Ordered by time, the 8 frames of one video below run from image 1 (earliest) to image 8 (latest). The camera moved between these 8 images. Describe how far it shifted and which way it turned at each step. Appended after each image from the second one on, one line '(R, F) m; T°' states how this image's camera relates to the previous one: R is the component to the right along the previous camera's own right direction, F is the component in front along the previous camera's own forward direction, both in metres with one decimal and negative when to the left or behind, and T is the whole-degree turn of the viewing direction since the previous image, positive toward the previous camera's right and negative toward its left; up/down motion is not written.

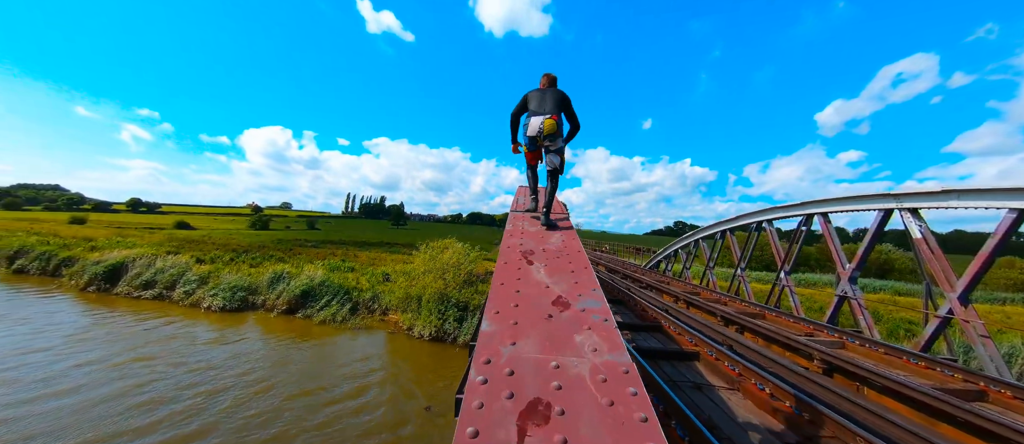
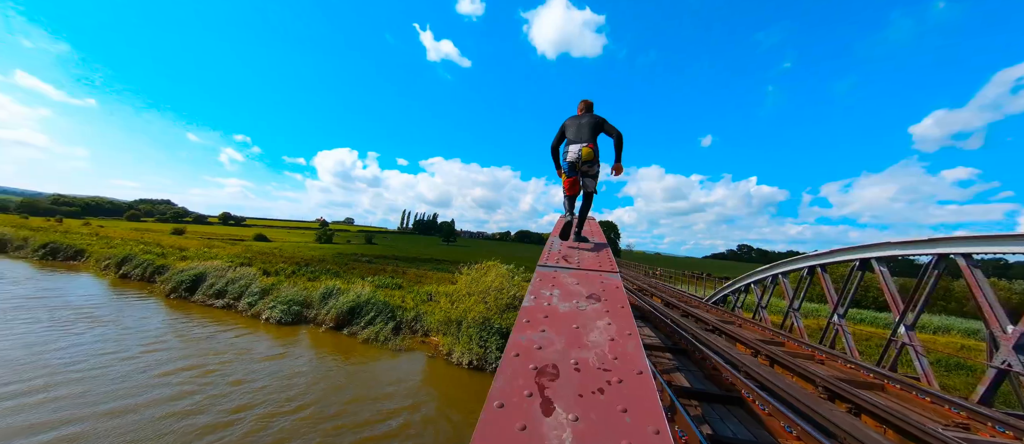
(+0.1, +0.6) m; -8°
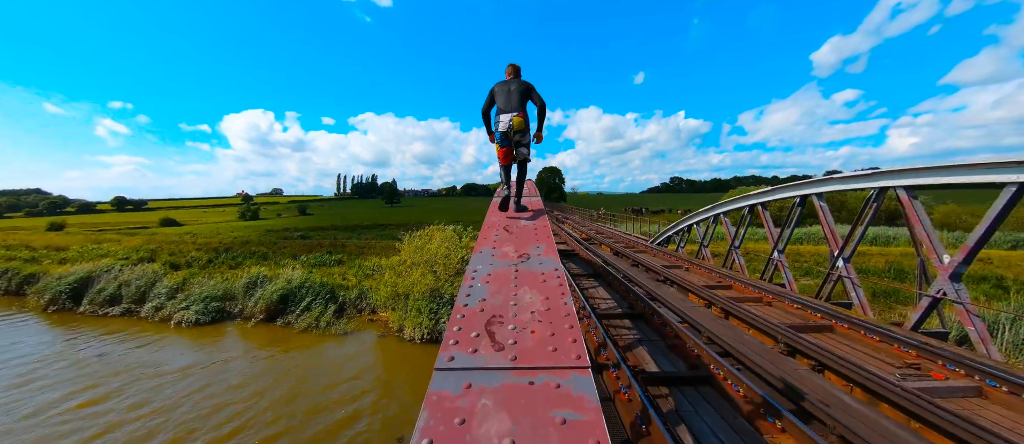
(+0.3, +0.9) m; +8°
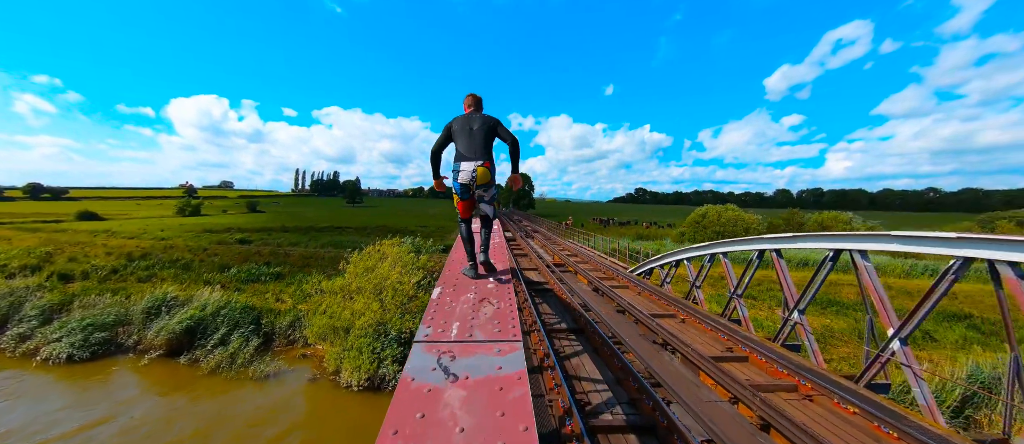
(+0.1, +1.7) m; +5°
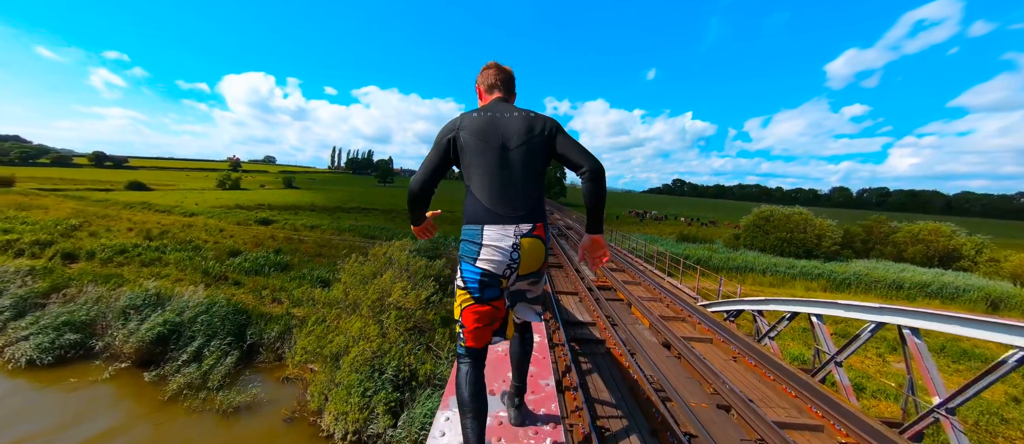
(-0.3, +2.8) m; -5°
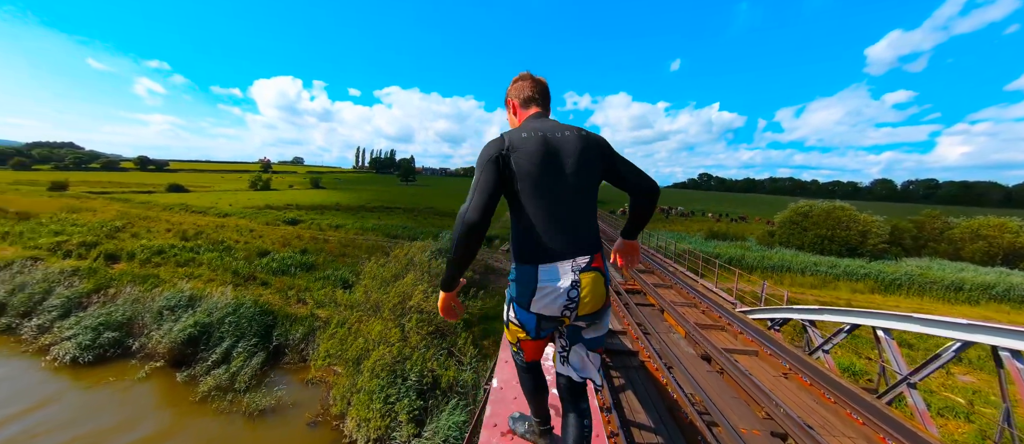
(-0.1, +0.4) m; -3°
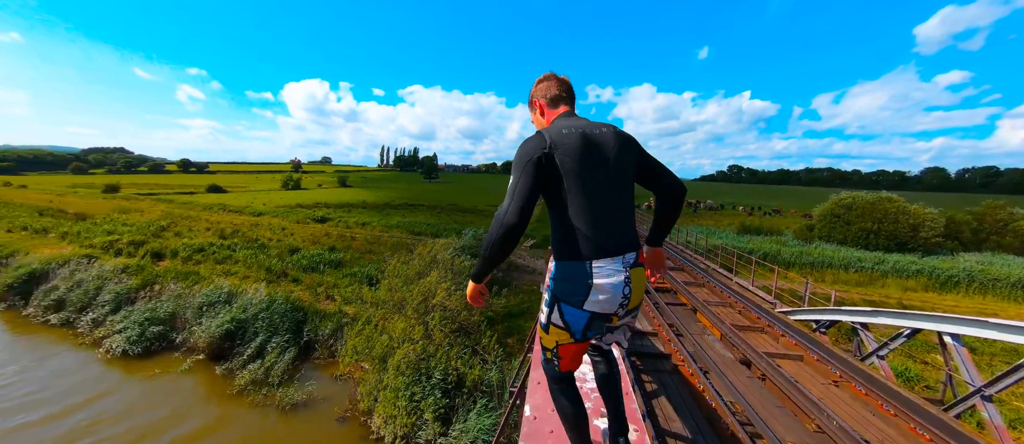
(-0.1, +0.2) m; -4°
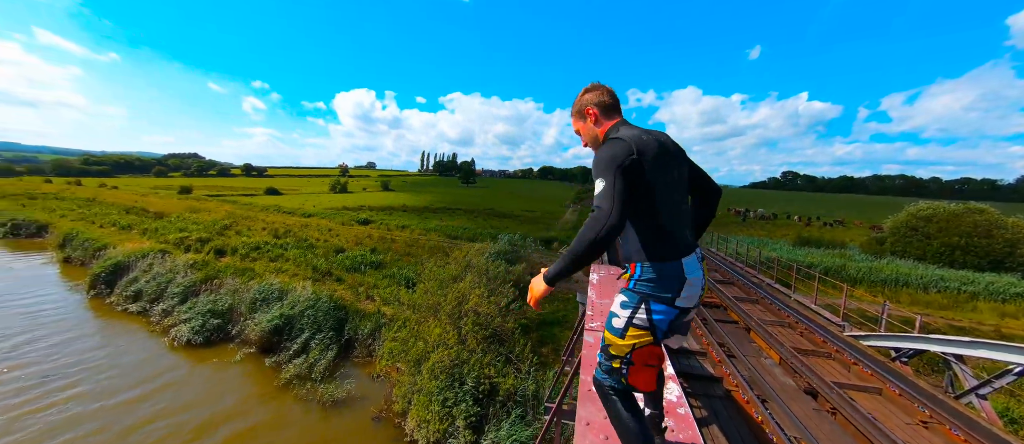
(-0.1, +0.2) m; -6°
